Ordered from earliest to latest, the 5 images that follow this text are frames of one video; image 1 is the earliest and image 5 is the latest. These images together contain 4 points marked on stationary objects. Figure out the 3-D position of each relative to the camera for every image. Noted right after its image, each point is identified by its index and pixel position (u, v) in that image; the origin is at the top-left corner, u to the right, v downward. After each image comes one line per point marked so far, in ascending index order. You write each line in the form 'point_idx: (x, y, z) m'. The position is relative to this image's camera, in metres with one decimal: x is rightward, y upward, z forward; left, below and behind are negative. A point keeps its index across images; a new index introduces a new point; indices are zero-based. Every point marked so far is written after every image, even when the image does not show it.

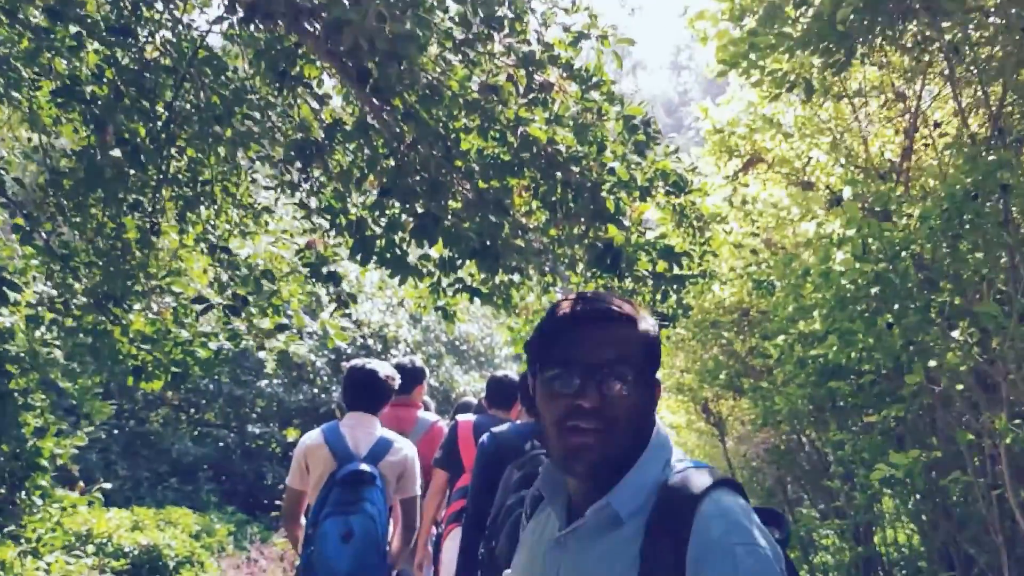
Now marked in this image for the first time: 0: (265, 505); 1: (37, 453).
0: (-3.6, -3.2, +14.2) m
1: (-3.3, -1.1, +6.6) m
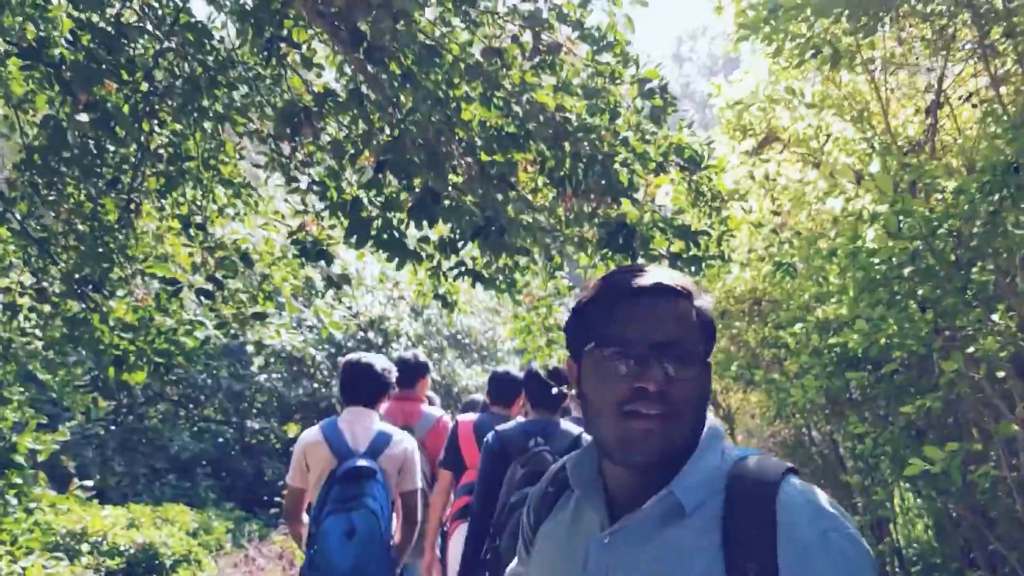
0: (-3.6, -3.1, +13.8) m
1: (-3.3, -1.1, +6.2) m
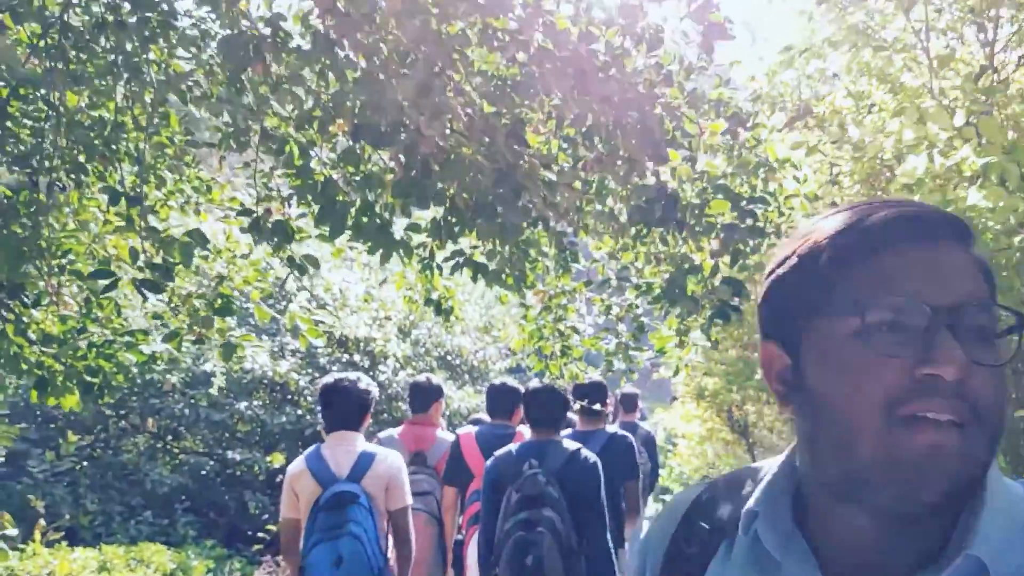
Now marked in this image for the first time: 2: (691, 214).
0: (-3.6, -3.4, +12.7) m
1: (-3.2, -1.1, +5.2) m
2: (+0.8, +0.3, +4.0) m
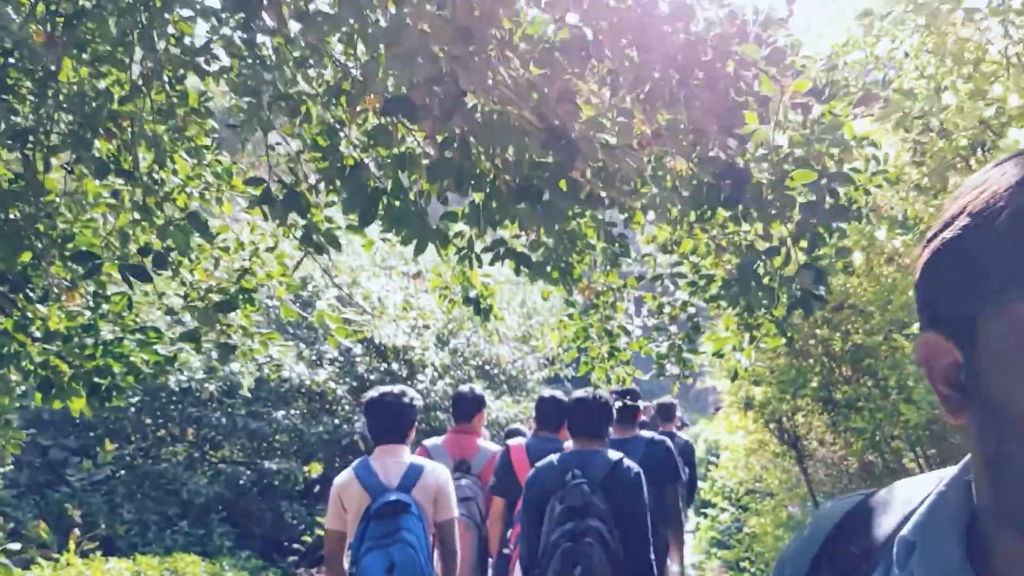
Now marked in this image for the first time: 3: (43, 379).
0: (-3.0, -3.4, +12.4) m
1: (-3.0, -1.1, +4.8) m
2: (+0.9, +0.4, +3.6) m
3: (-2.2, -0.4, +4.5) m
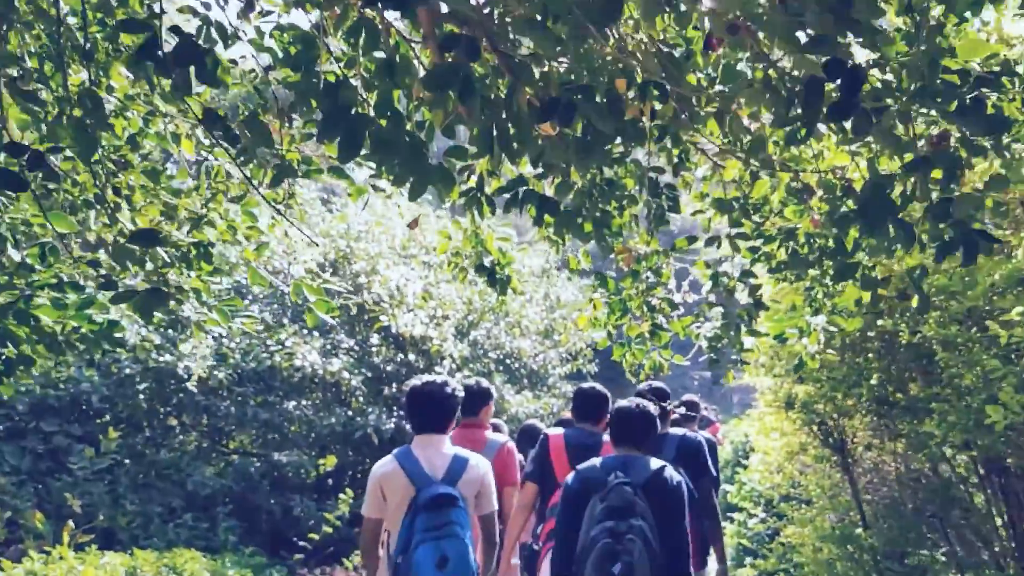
0: (-2.8, -3.2, +11.5) m
1: (-2.9, -0.9, +4.0) m
2: (+1.0, +0.5, +2.6) m
3: (-2.1, -0.2, +3.6) m
